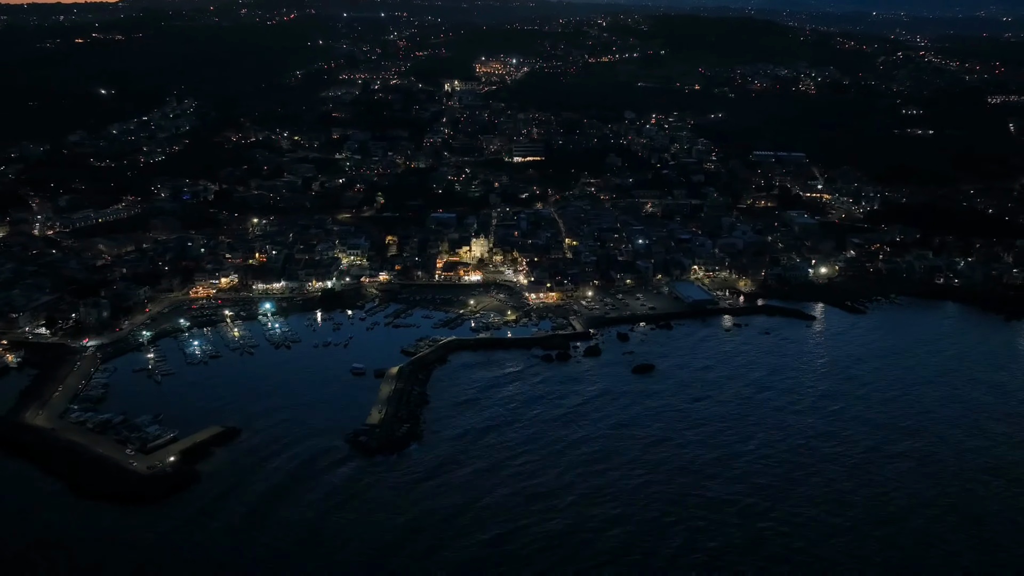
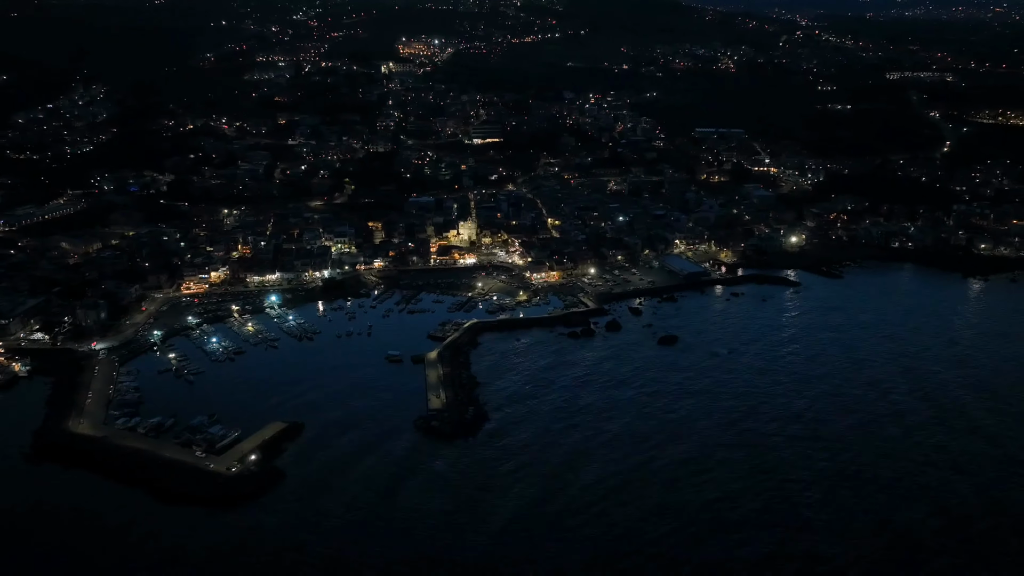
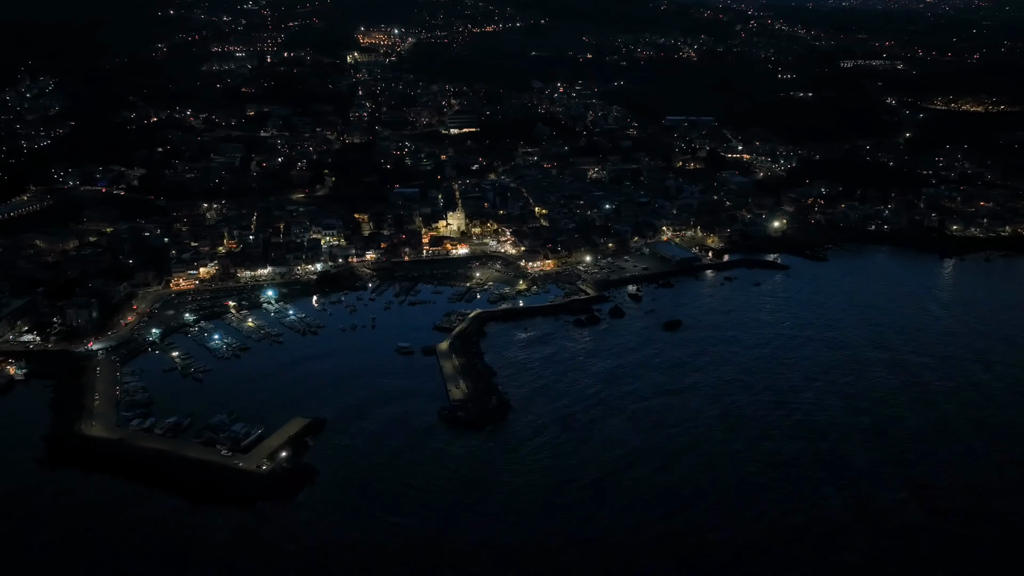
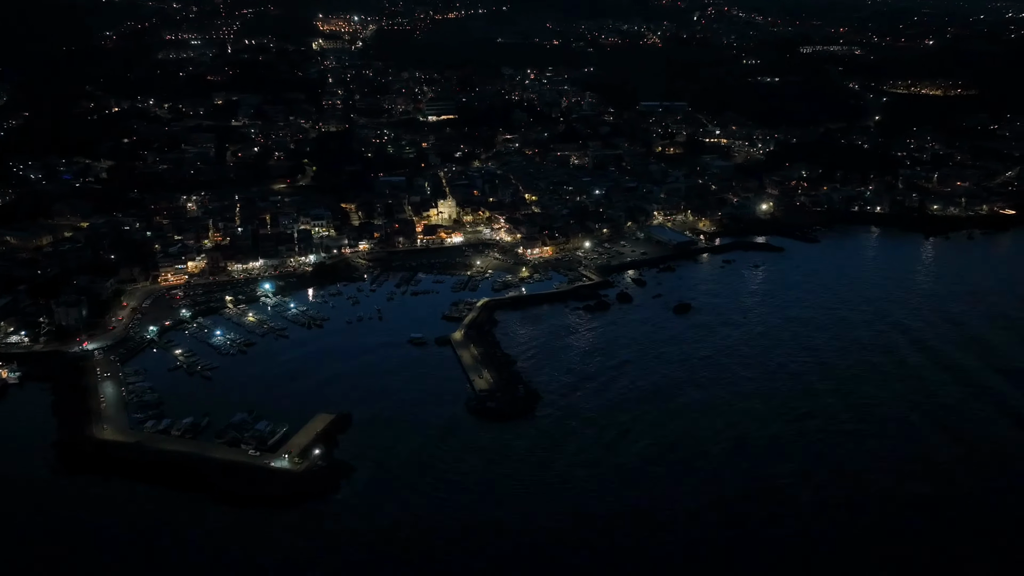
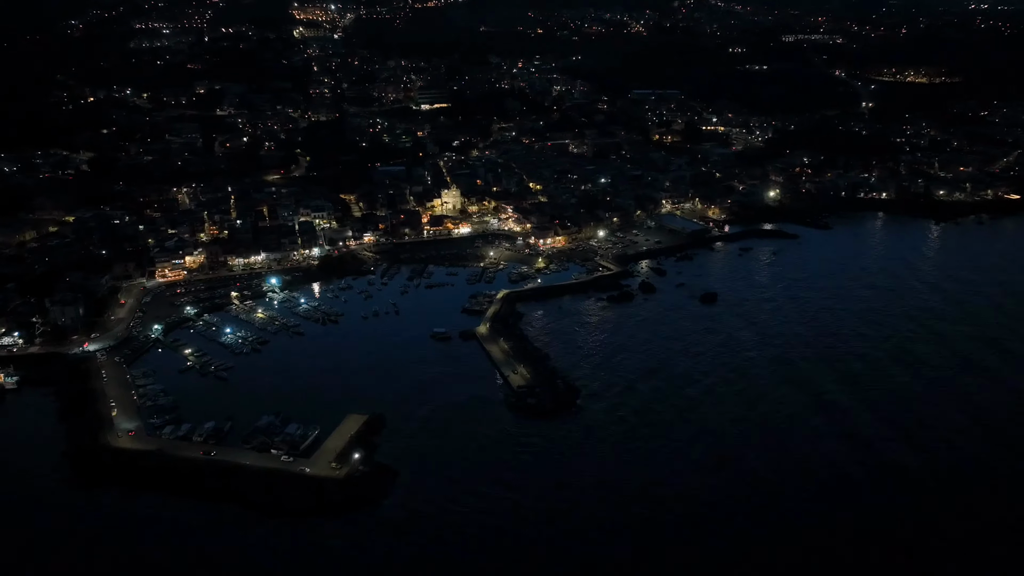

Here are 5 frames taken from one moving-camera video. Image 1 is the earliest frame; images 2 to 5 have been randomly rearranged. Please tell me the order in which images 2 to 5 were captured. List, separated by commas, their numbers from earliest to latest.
2, 3, 4, 5
